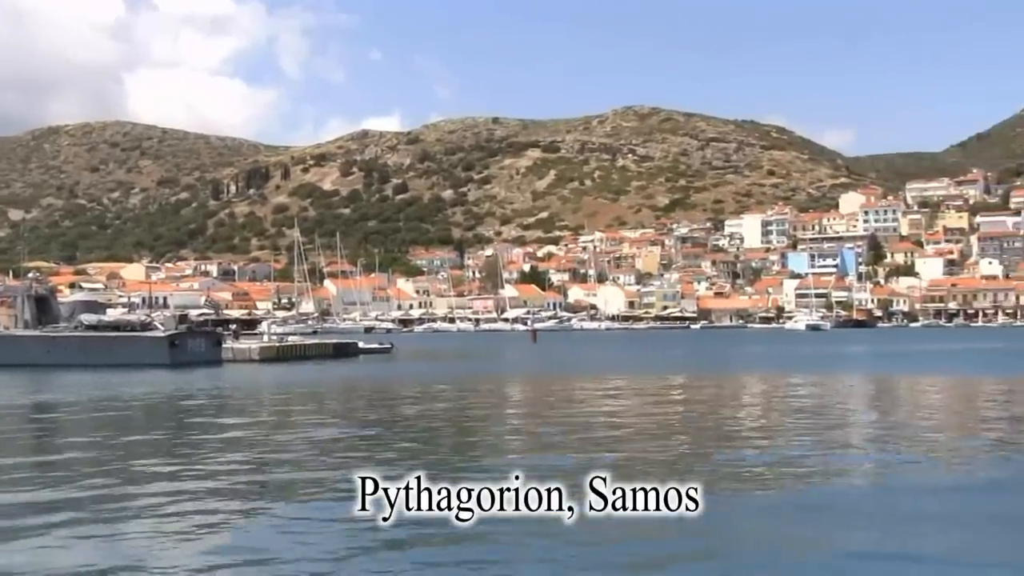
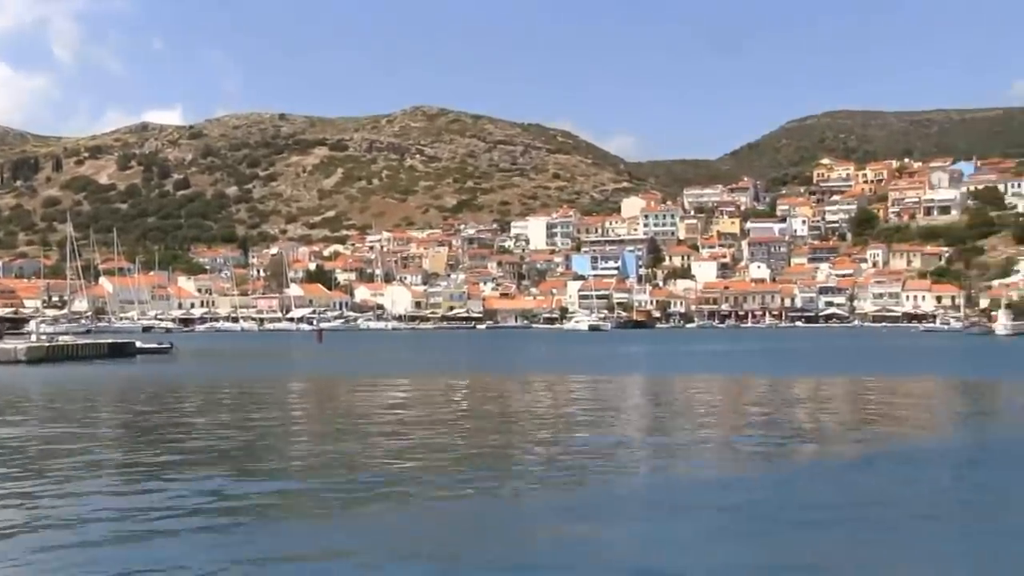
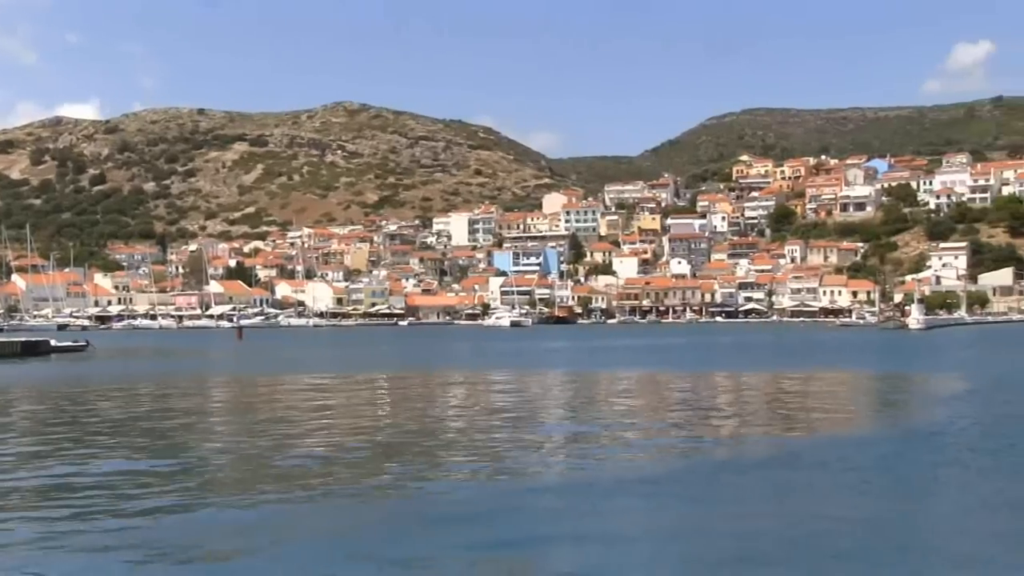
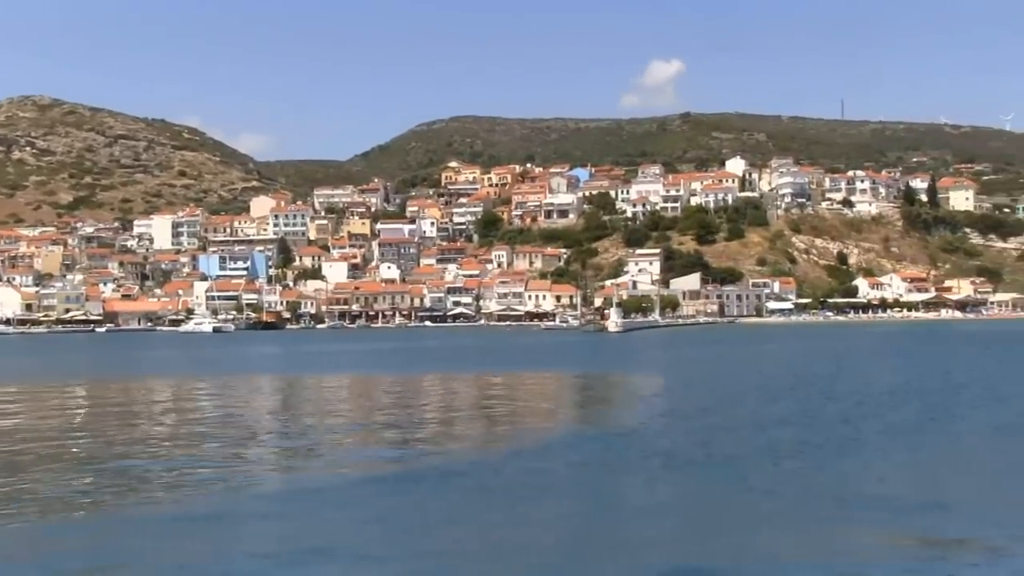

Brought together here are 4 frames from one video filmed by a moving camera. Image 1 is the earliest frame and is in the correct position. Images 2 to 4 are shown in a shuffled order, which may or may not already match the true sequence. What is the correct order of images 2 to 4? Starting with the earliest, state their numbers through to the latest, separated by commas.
2, 3, 4
